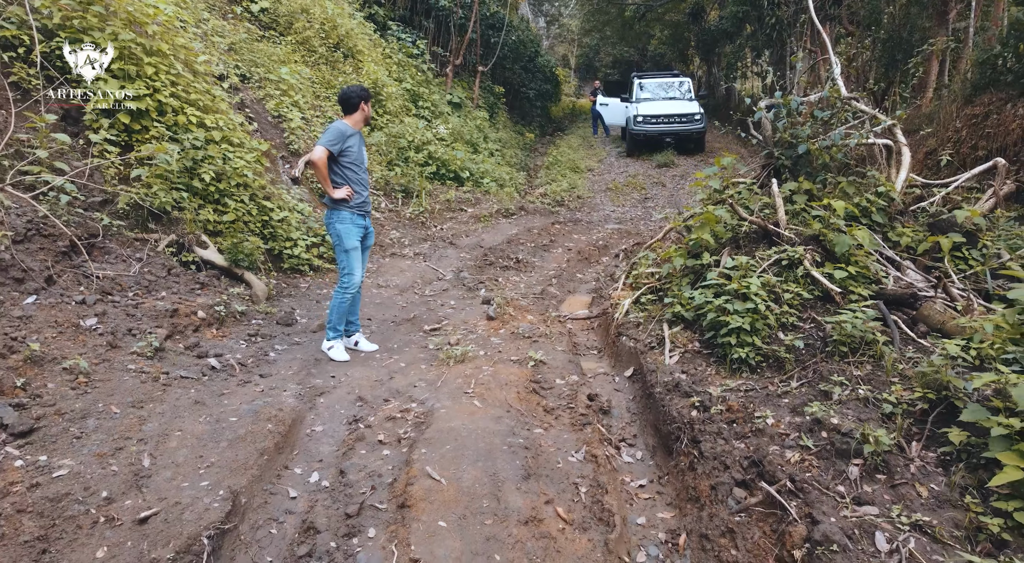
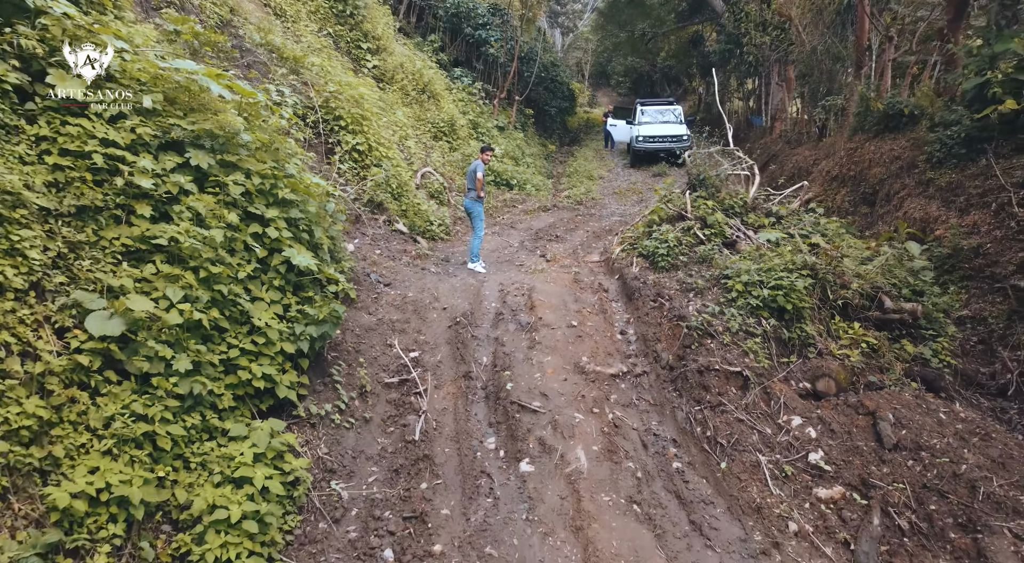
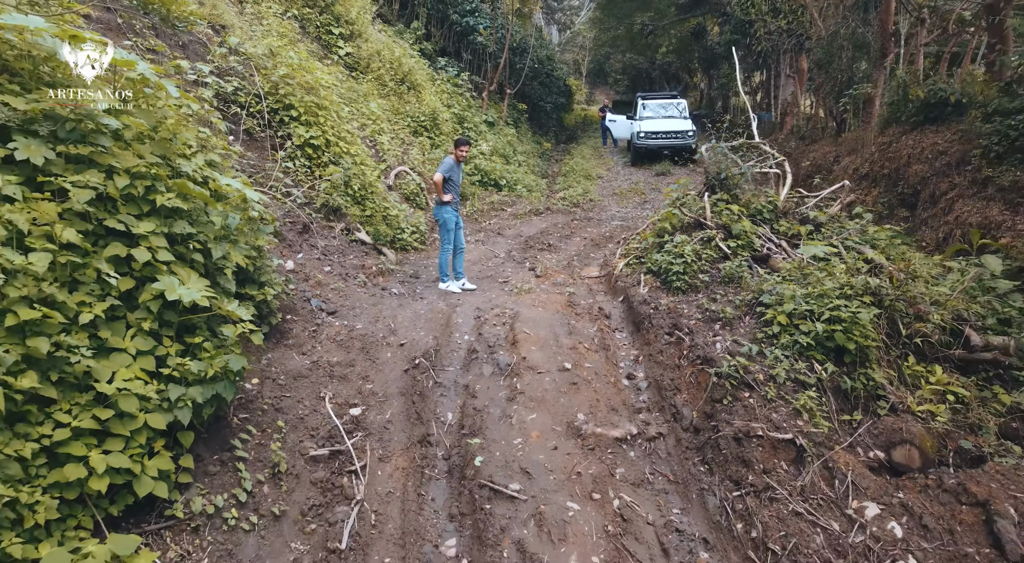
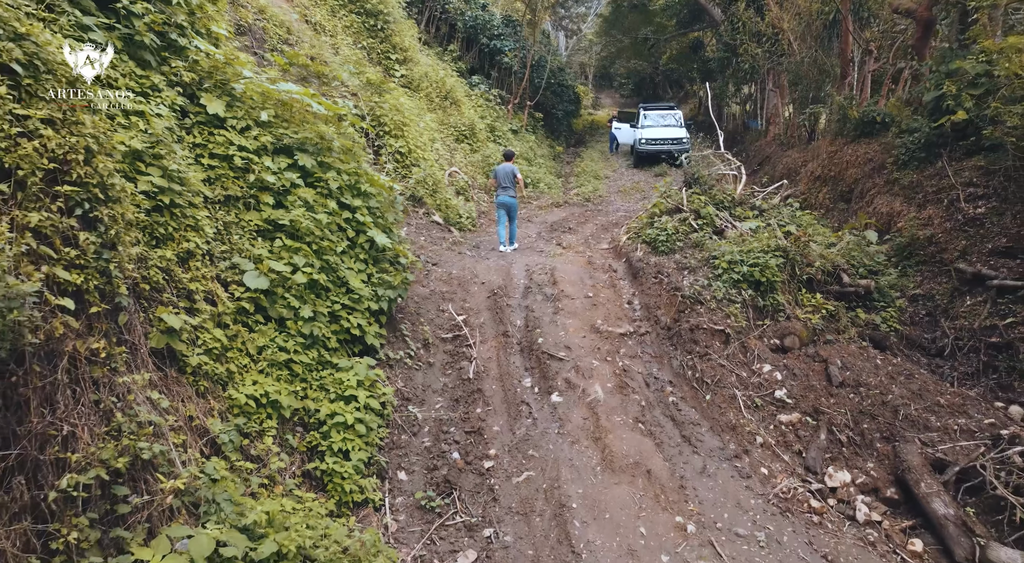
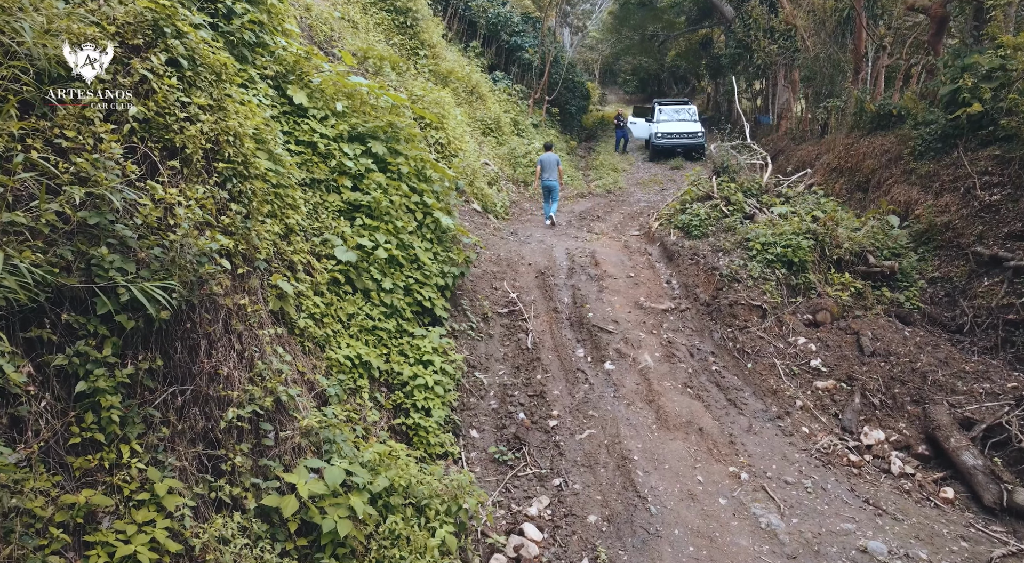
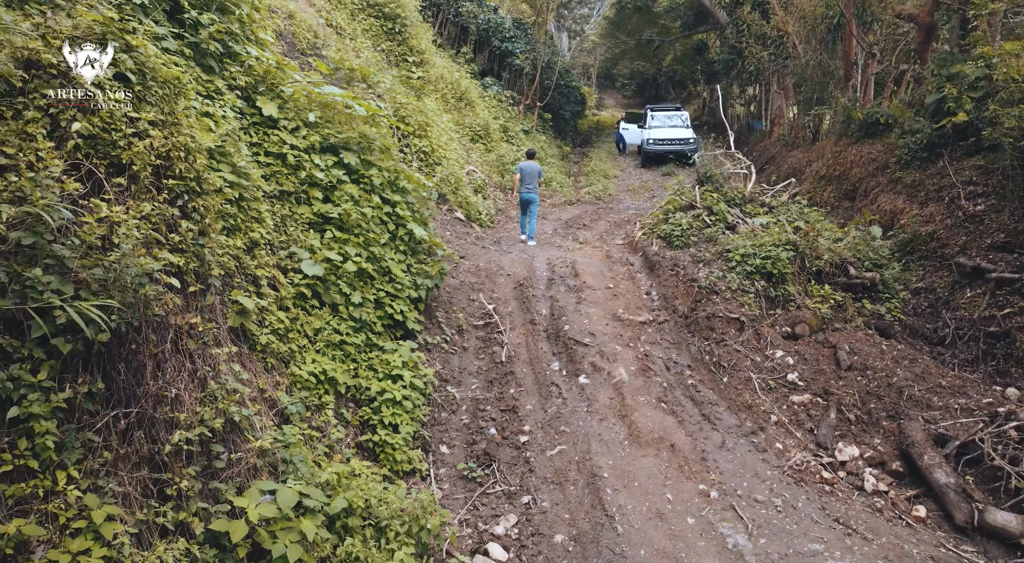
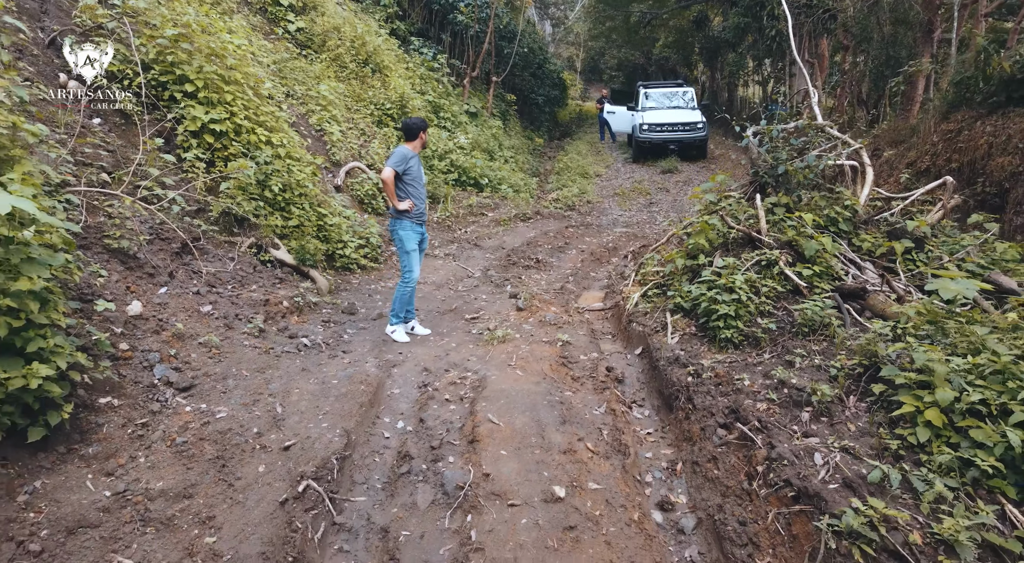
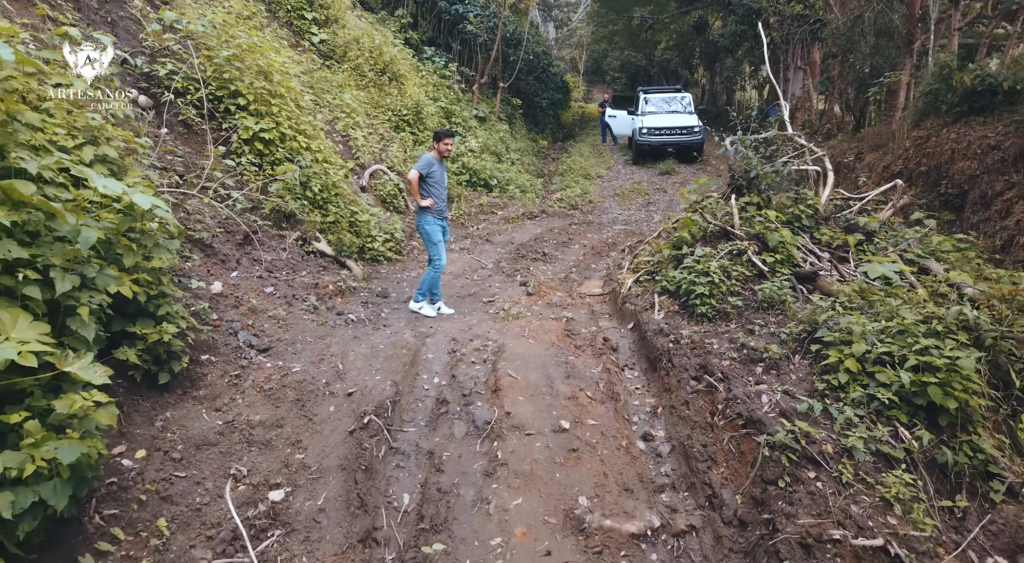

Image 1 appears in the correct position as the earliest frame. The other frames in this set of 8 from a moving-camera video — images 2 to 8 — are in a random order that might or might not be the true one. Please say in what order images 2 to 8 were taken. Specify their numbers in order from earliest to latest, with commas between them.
7, 8, 3, 2, 4, 6, 5
